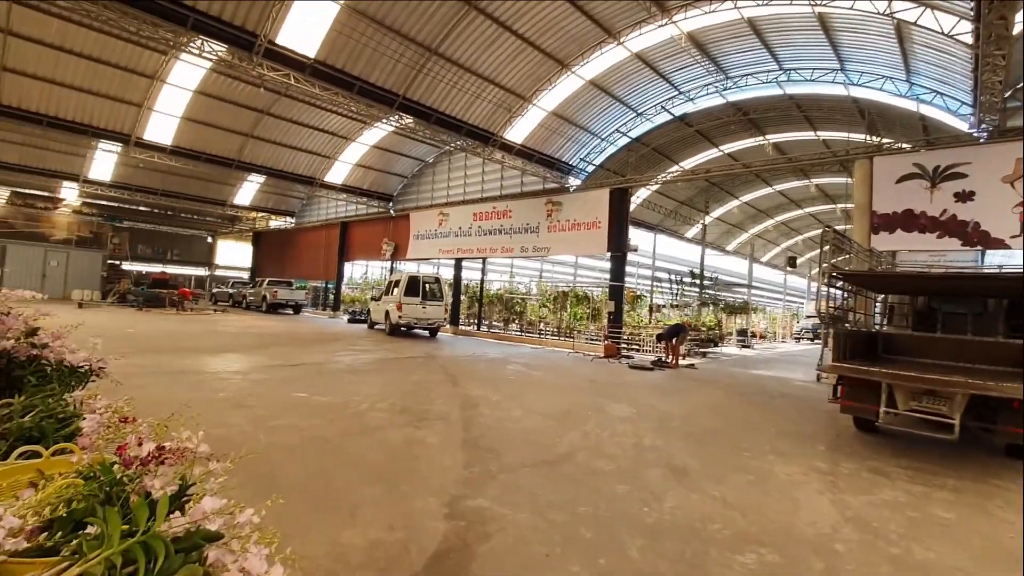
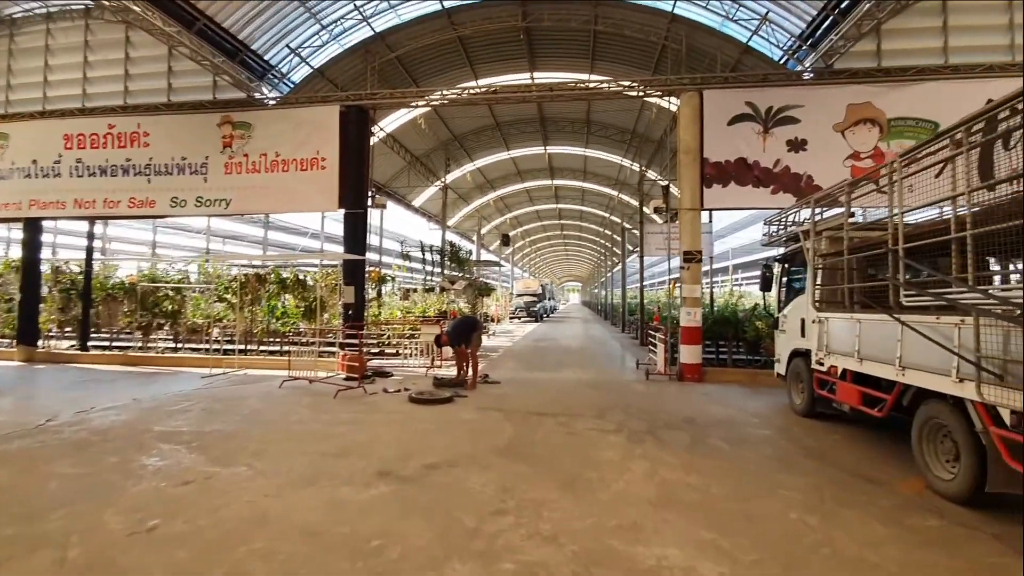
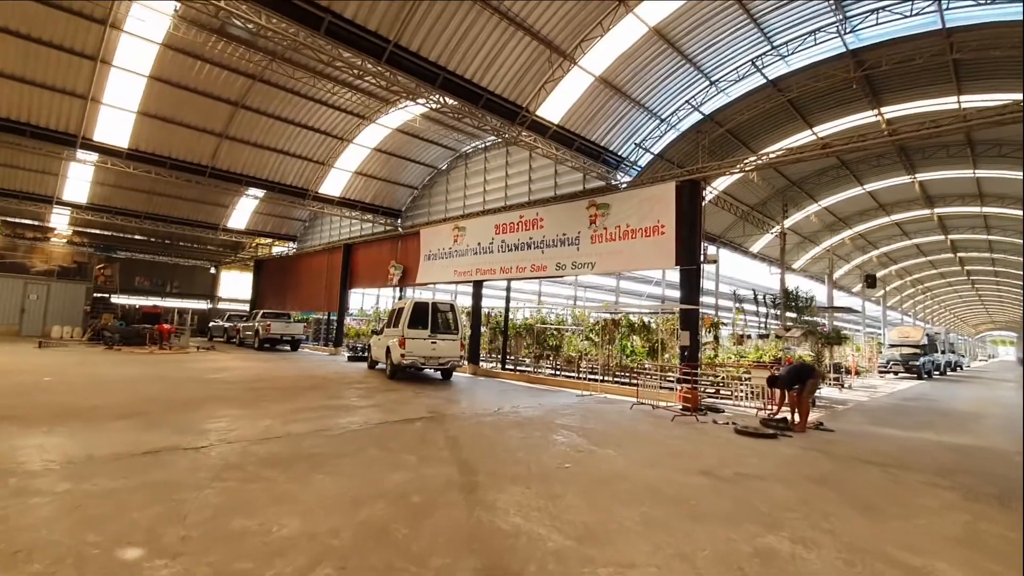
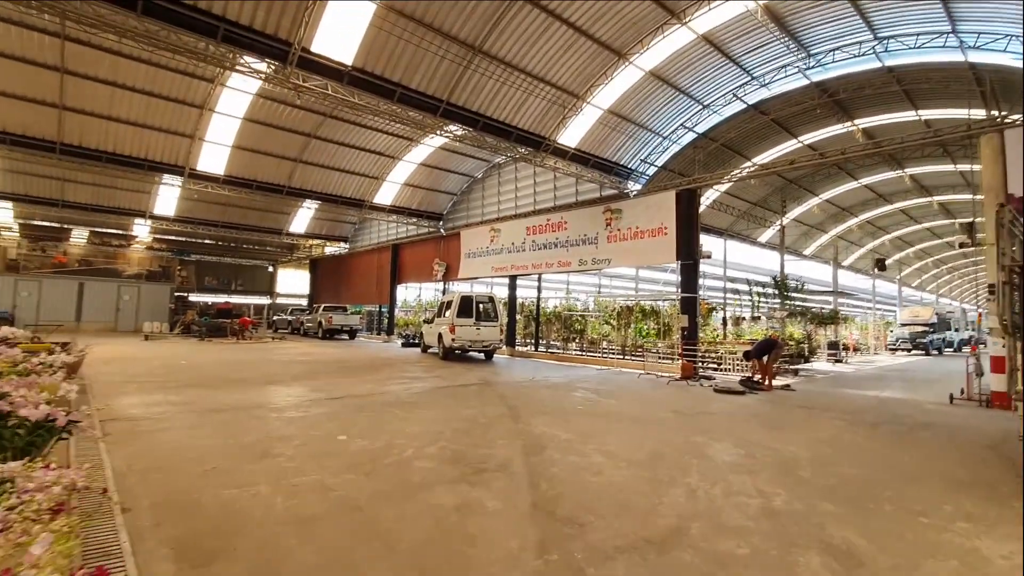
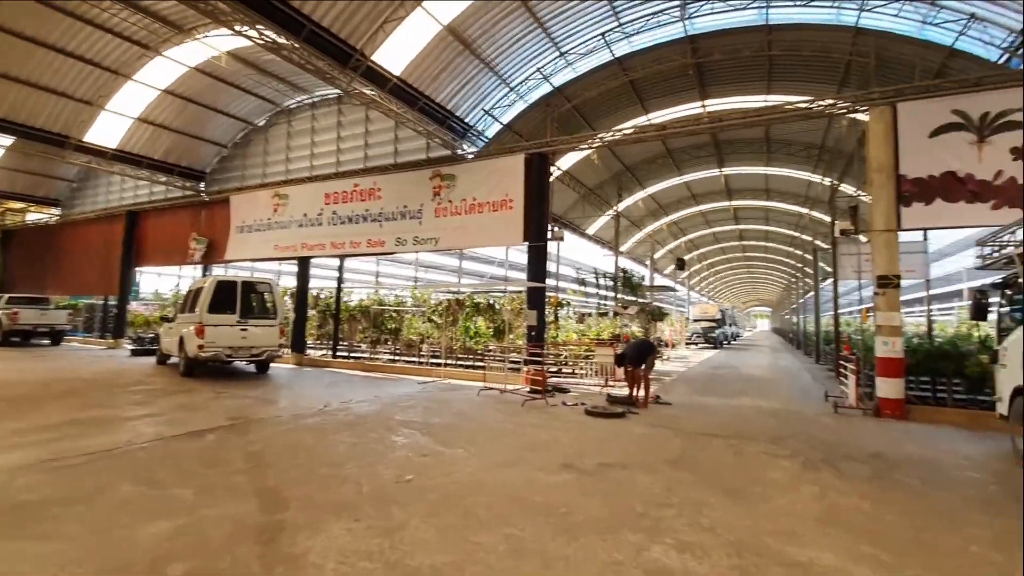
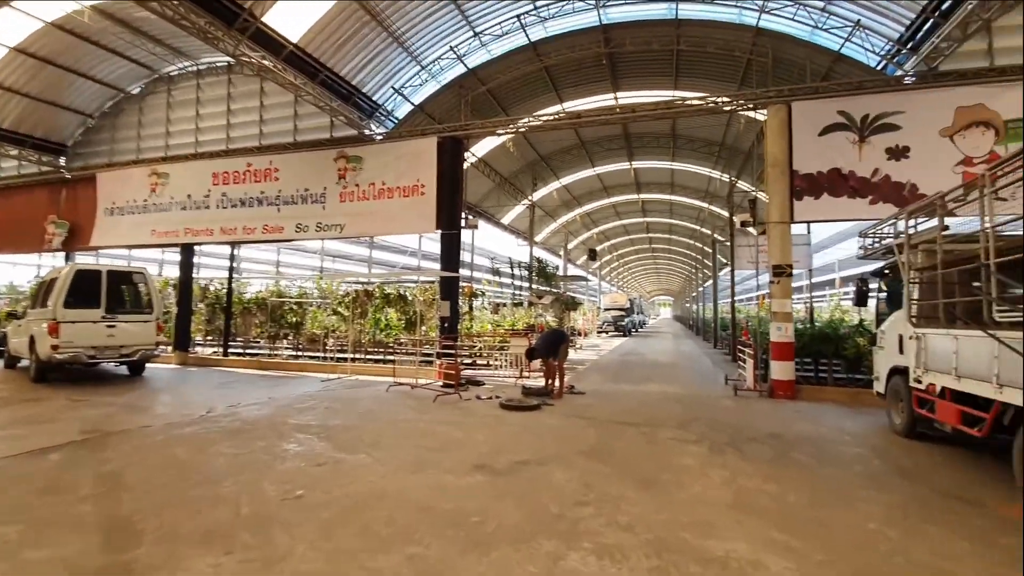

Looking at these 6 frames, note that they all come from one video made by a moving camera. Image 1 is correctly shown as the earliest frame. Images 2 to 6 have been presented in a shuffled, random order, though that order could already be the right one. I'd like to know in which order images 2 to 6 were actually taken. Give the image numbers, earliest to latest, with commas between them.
4, 3, 5, 6, 2
